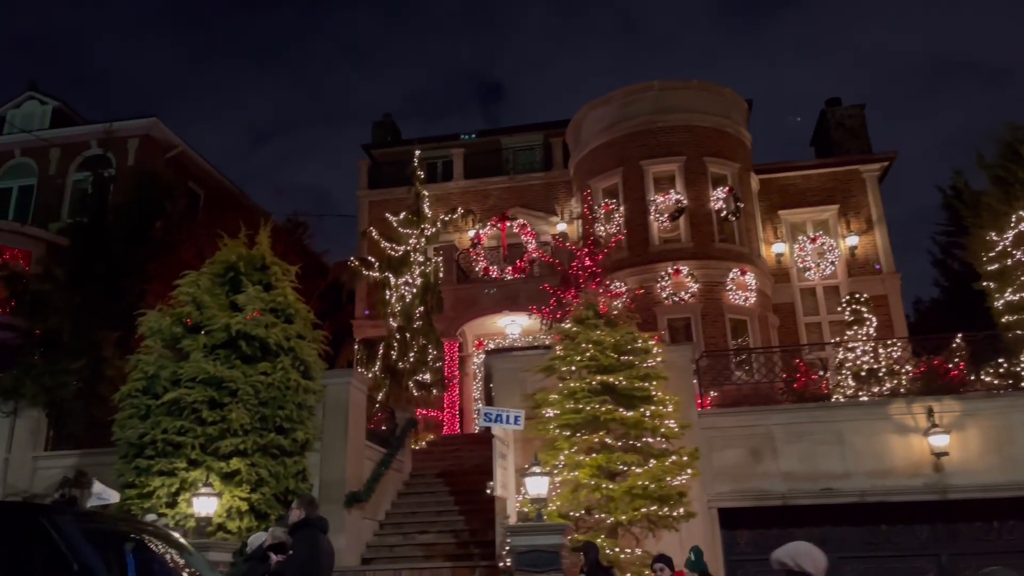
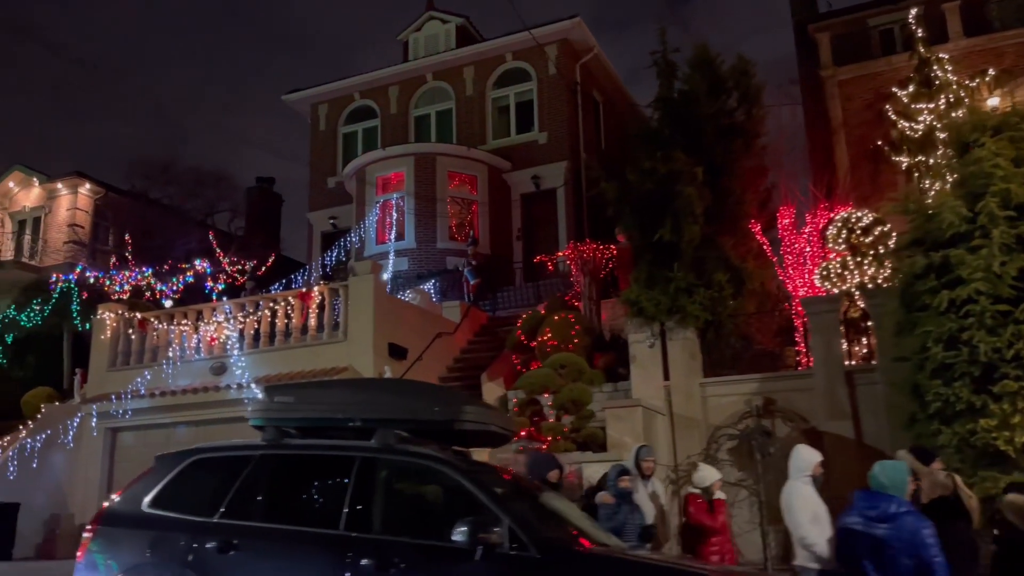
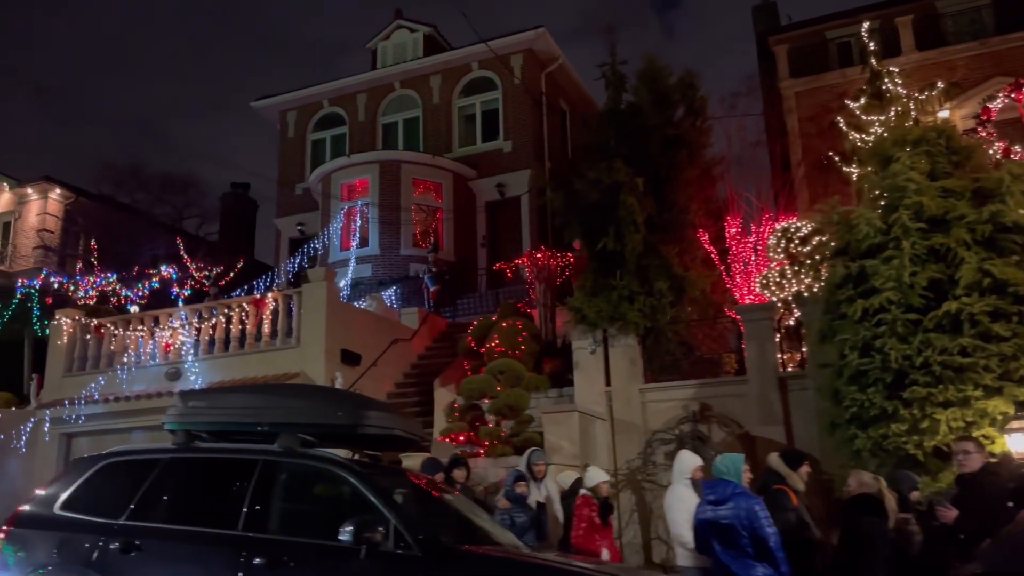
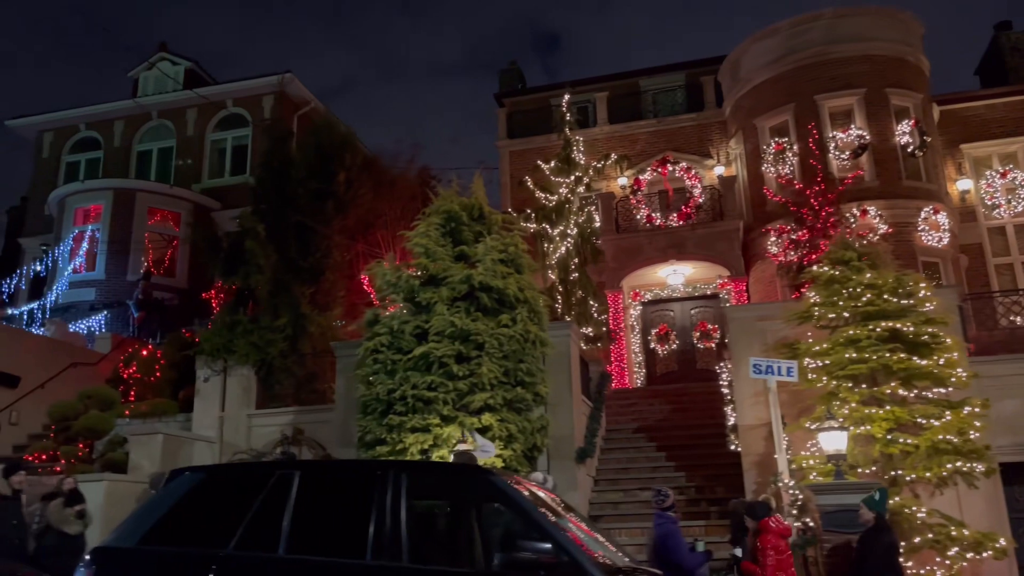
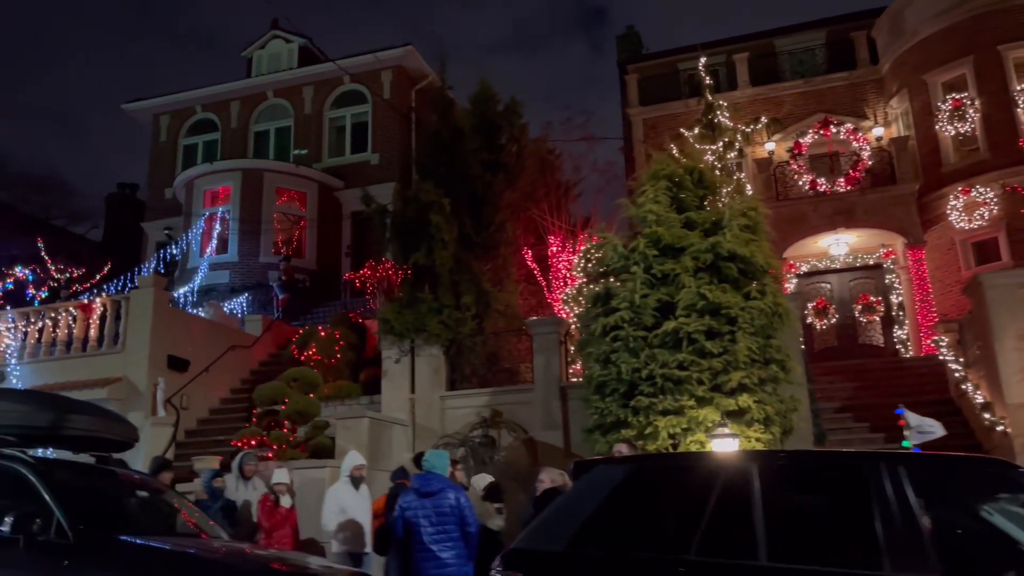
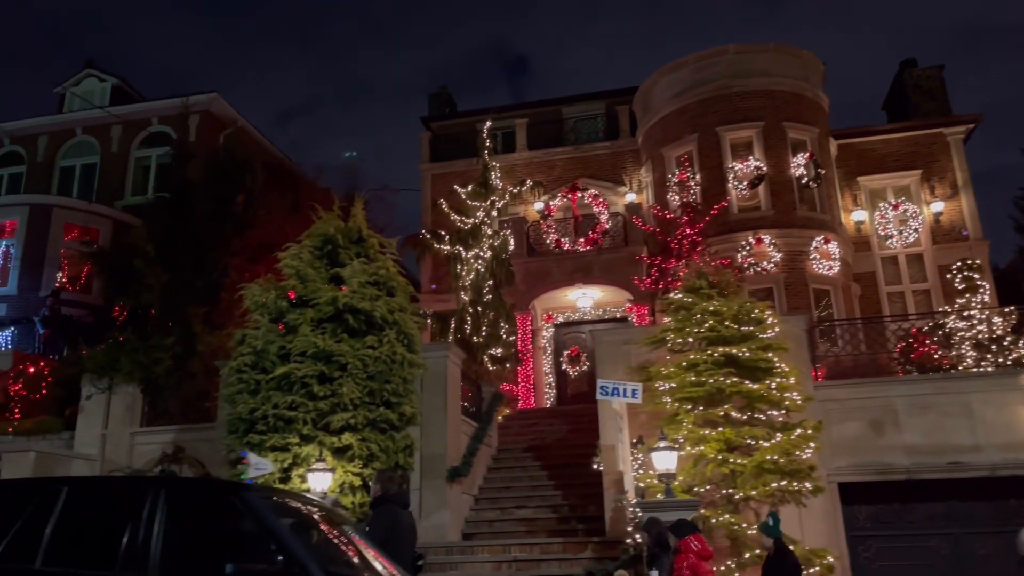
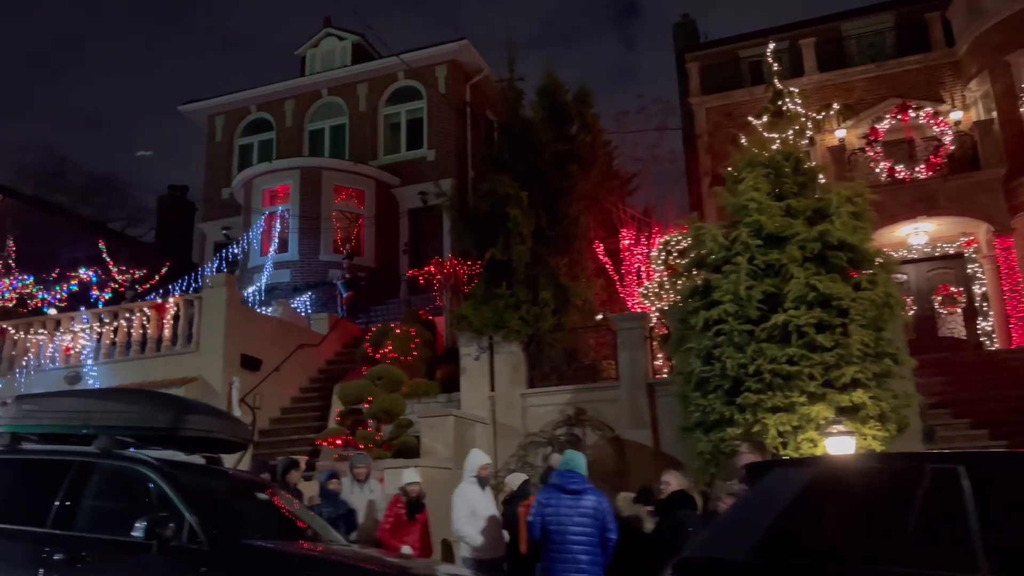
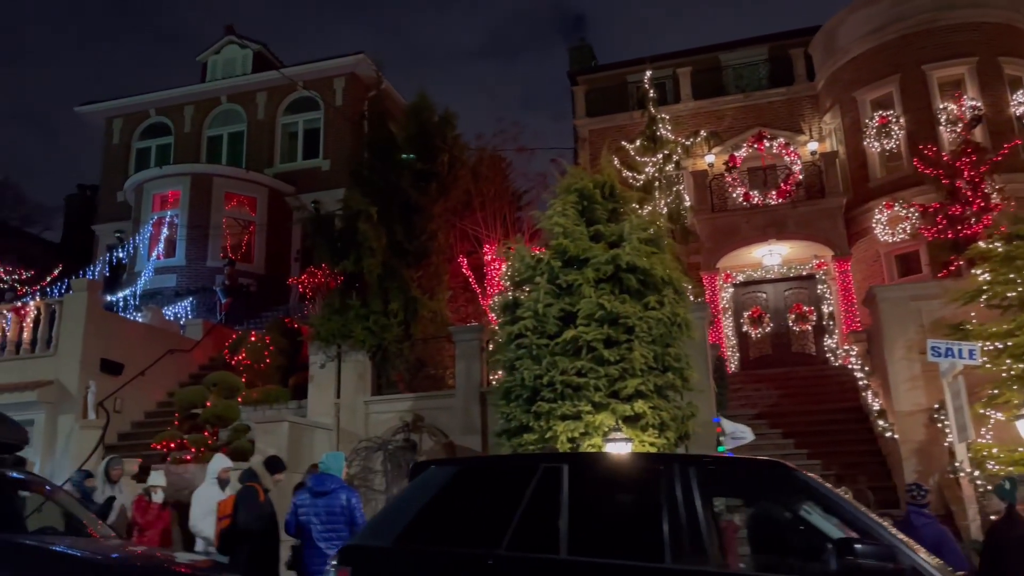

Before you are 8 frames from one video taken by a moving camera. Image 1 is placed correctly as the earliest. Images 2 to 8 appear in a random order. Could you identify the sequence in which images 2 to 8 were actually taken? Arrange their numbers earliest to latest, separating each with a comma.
6, 4, 8, 5, 7, 3, 2
